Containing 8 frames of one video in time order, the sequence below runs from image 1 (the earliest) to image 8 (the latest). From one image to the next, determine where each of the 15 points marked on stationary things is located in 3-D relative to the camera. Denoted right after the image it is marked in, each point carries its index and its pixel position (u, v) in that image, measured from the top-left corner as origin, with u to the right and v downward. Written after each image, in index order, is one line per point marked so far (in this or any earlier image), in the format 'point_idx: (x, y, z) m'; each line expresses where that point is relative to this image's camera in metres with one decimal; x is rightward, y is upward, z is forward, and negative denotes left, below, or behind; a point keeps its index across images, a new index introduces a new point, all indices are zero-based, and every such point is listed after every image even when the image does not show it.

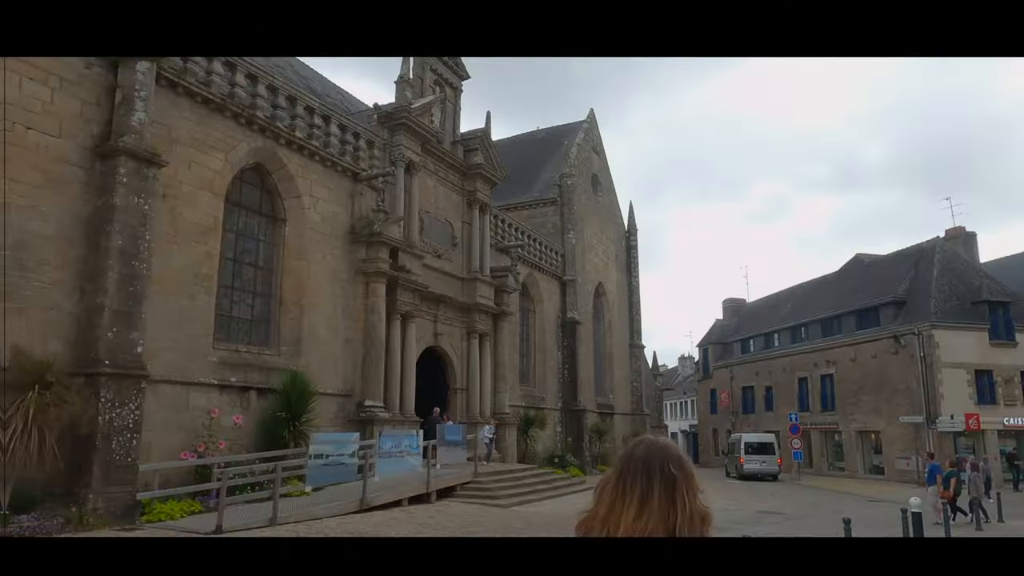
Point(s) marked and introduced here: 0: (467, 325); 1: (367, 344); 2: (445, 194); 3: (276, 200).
0: (-1.3, -1.1, +19.7) m
1: (-3.3, -1.3, +15.5) m
2: (-1.9, +2.7, +19.6) m
3: (-4.9, +1.8, +14.2) m
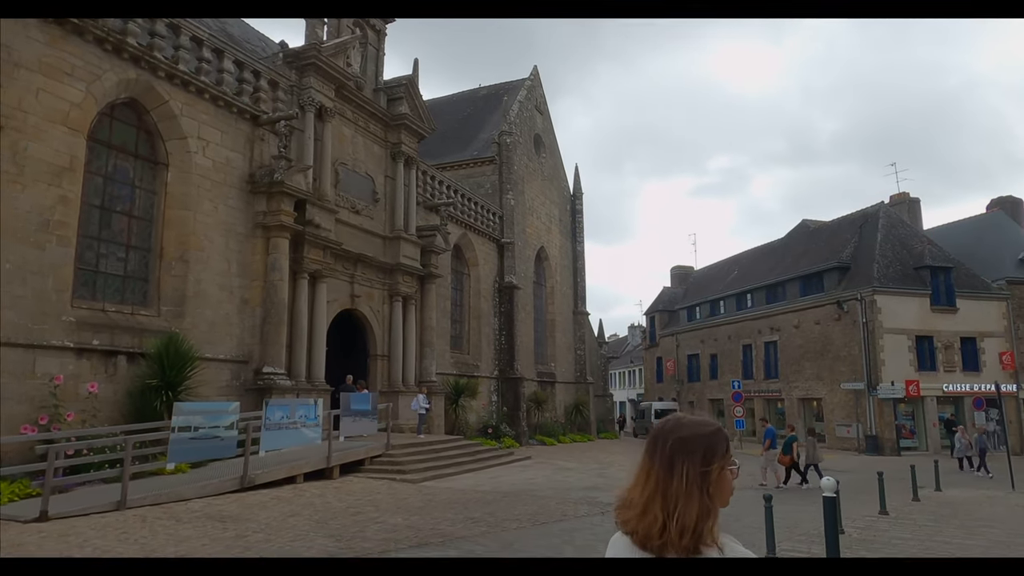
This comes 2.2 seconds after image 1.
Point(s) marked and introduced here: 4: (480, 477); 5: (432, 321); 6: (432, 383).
0: (-3.3, 0.0, +18.4) m
1: (-5.0, -0.4, +14.0) m
2: (-3.9, +3.8, +18.1) m
3: (-6.5, +2.7, +12.5) m
4: (-0.6, -3.8, +13.7) m
5: (-2.3, -1.0, +19.9) m
6: (-2.2, -2.6, +19.2) m
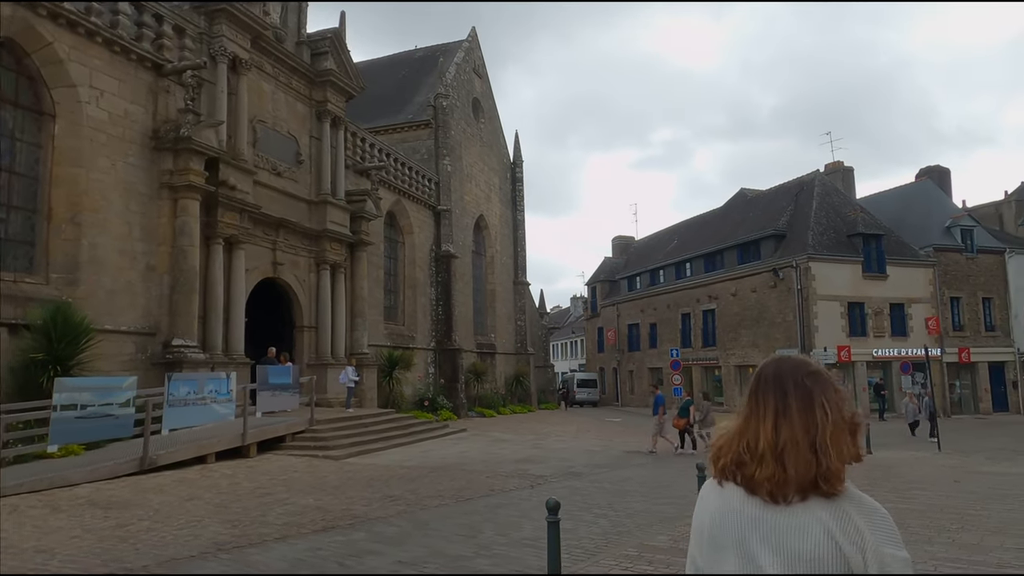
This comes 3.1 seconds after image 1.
0: (-4.9, +0.8, +17.4) m
1: (-6.3, +0.3, +12.9) m
2: (-5.5, +4.6, +16.9) m
3: (-7.7, +3.2, +11.2) m
4: (-1.9, -3.1, +13.1) m
5: (-4.1, -0.1, +19.0) m
6: (-4.0, -1.8, +18.4) m
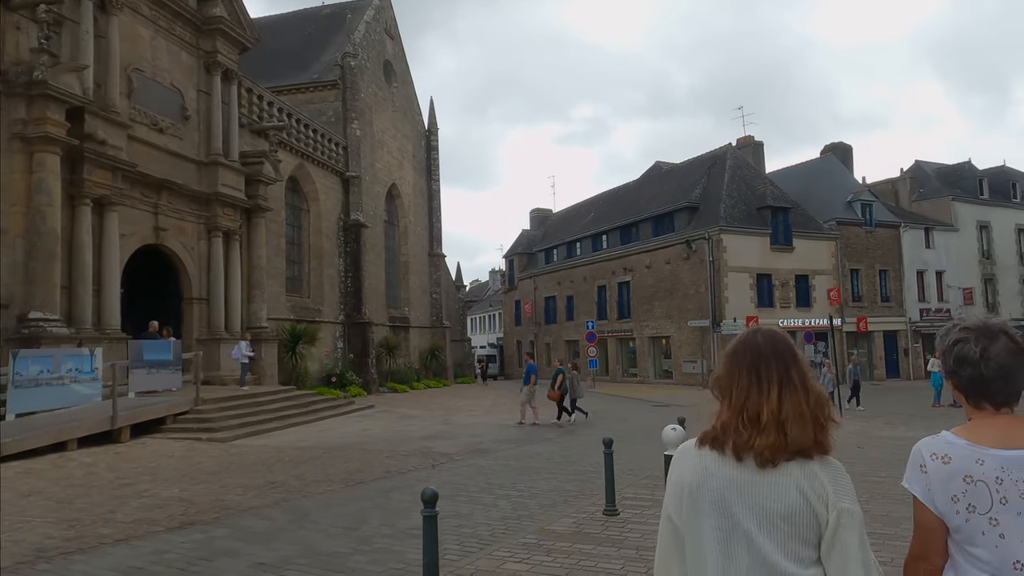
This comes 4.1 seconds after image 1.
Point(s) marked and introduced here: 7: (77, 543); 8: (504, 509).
0: (-7.1, +1.6, +16.0) m
1: (-8.0, +0.8, +11.4) m
2: (-7.6, +5.3, +15.3) m
3: (-9.1, +3.7, +9.4) m
4: (-3.6, -2.5, +12.2) m
5: (-6.4, +0.7, +17.7) m
6: (-6.2, -1.0, +17.2) m
7: (-3.2, -1.9, +5.0) m
8: (-0.1, -2.0, +6.2) m
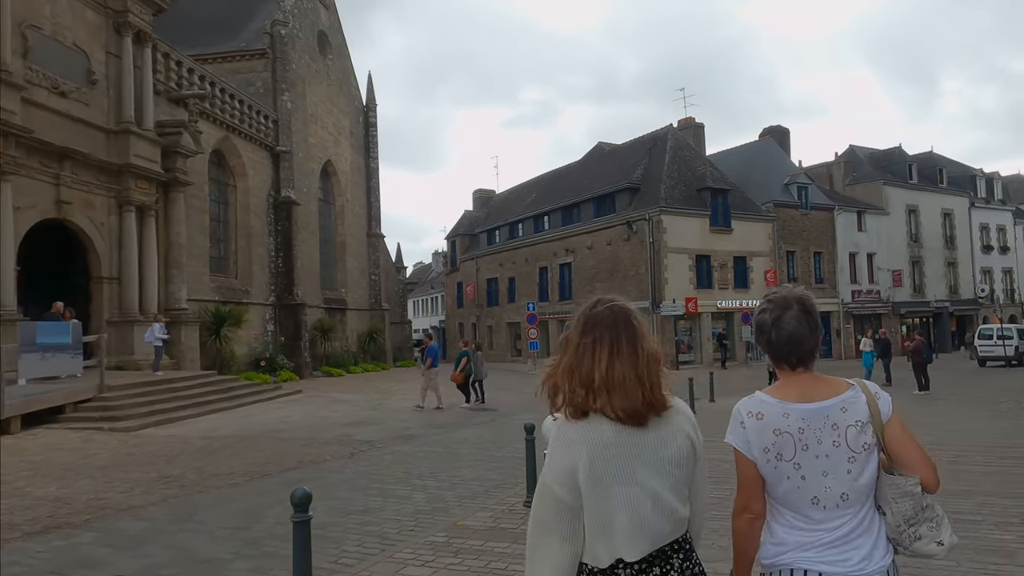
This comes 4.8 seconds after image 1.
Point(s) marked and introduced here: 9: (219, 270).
0: (-8.5, +2.0, +14.9) m
1: (-9.0, +1.2, +10.2) m
2: (-9.0, +5.7, +14.0) m
3: (-10.0, +4.0, +8.1) m
4: (-4.7, -2.2, +11.4) m
5: (-8.0, +1.2, +16.7) m
6: (-7.8, -0.5, +16.2) m
7: (-3.8, -1.7, +4.3) m
8: (-0.8, -1.8, +5.7) m
9: (-8.3, +0.5, +19.6) m
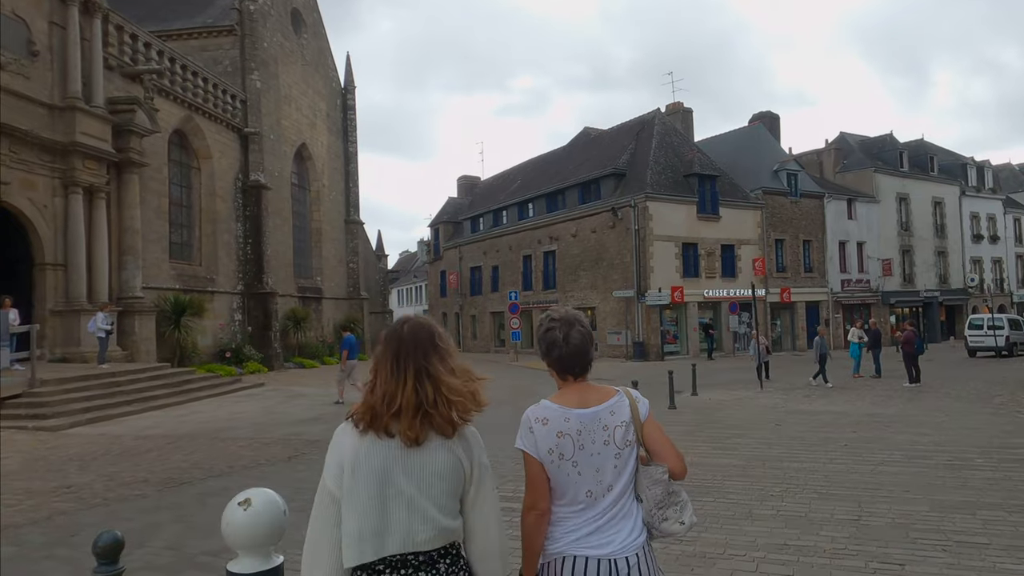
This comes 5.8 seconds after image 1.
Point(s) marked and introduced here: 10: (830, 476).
0: (-9.1, +2.3, +13.9) m
1: (-9.5, +1.4, +9.3) m
2: (-9.5, +6.0, +13.0) m
3: (-10.5, +4.2, +7.1) m
4: (-5.2, -1.9, +10.6) m
5: (-8.6, +1.5, +15.7) m
6: (-8.3, -0.2, +15.2) m
7: (-4.2, -1.6, +3.5) m
8: (-1.2, -1.6, +4.9) m
9: (-8.9, +0.9, +18.7) m
10: (+2.7, -1.6, +5.8) m
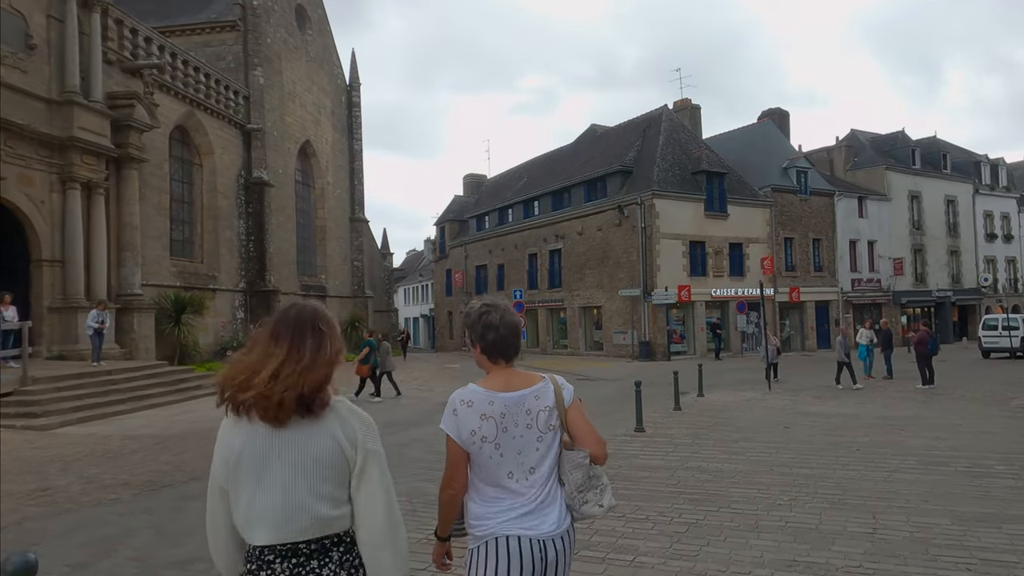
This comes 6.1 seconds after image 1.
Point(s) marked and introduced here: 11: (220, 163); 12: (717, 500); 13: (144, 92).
0: (-9.0, +2.4, +13.7) m
1: (-9.5, +1.5, +9.1) m
2: (-9.4, +6.0, +12.8) m
3: (-10.5, +4.3, +7.0) m
4: (-5.2, -1.9, +10.4) m
5: (-8.5, +1.6, +15.5) m
6: (-8.3, -0.2, +15.1) m
7: (-4.2, -1.5, +3.2) m
8: (-1.3, -1.6, +4.7) m
9: (-8.8, +0.9, +18.5) m
10: (+2.6, -1.6, +5.5) m
11: (-8.4, +3.6, +19.9) m
12: (+1.5, -1.6, +5.1) m
13: (-8.6, +4.6, +16.2) m
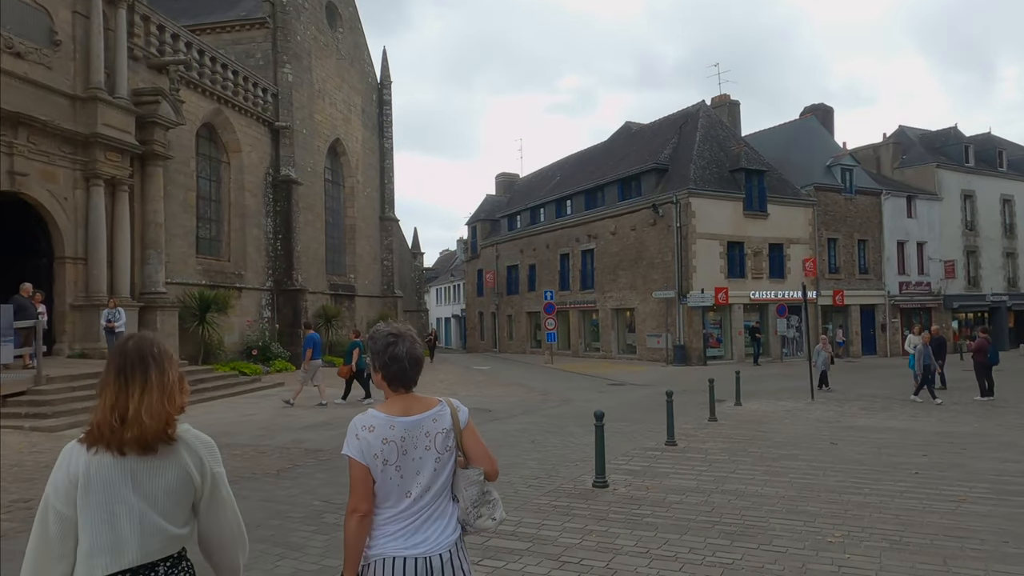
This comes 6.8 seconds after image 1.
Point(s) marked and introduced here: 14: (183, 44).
0: (-8.5, +2.4, +13.6) m
1: (-9.2, +1.5, +9.0) m
2: (-8.9, +6.1, +12.7) m
3: (-10.3, +4.3, +6.9) m
4: (-4.9, -1.9, +10.1) m
5: (-7.9, +1.6, +15.4) m
6: (-7.7, -0.1, +14.9) m
7: (-4.3, -1.5, +2.9) m
8: (-1.2, -1.6, +4.2) m
9: (-8.1, +1.0, +18.4) m
10: (+2.7, -1.6, +4.8) m
11: (-7.6, +3.6, +19.8) m
12: (+1.6, -1.6, +4.5) m
13: (-7.9, +4.6, +16.0) m
14: (-8.3, +6.1, +17.4) m
